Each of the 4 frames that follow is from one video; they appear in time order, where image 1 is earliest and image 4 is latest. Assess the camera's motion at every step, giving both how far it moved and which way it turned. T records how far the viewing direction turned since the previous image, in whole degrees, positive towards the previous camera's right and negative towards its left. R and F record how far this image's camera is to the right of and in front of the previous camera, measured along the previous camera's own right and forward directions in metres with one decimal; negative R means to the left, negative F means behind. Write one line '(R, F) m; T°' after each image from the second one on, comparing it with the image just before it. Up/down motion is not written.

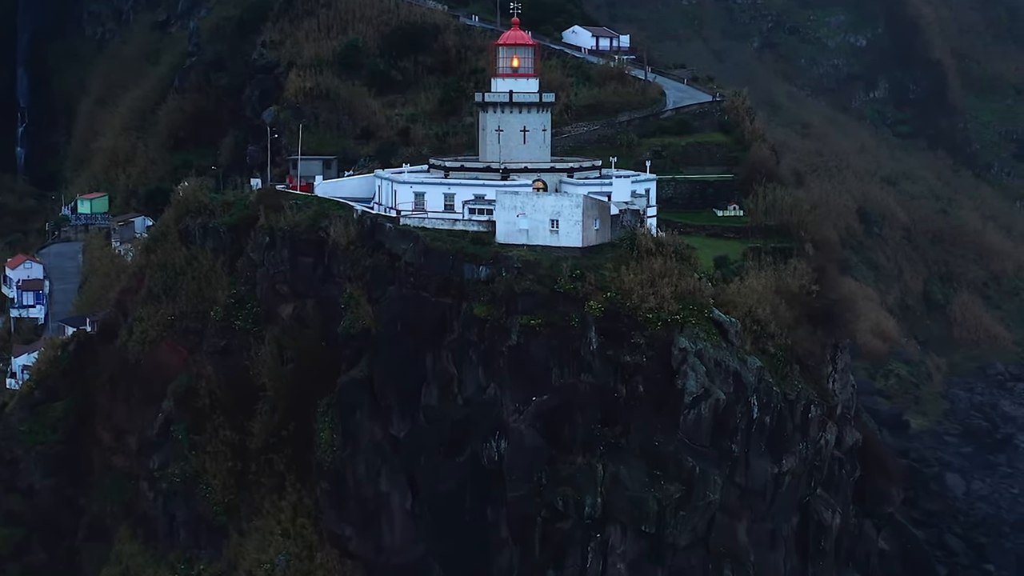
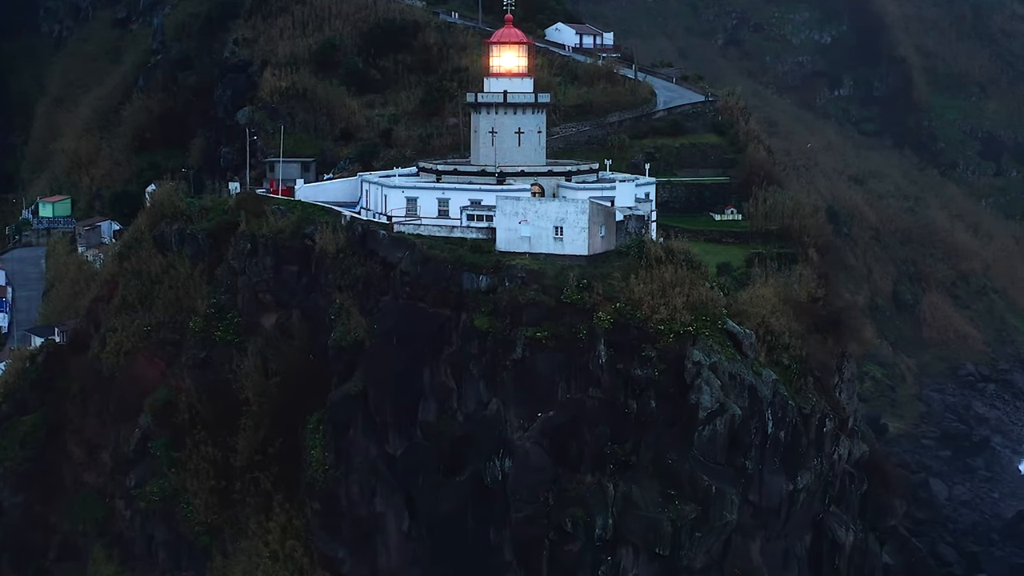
(-0.9, +1.2) m; +2°
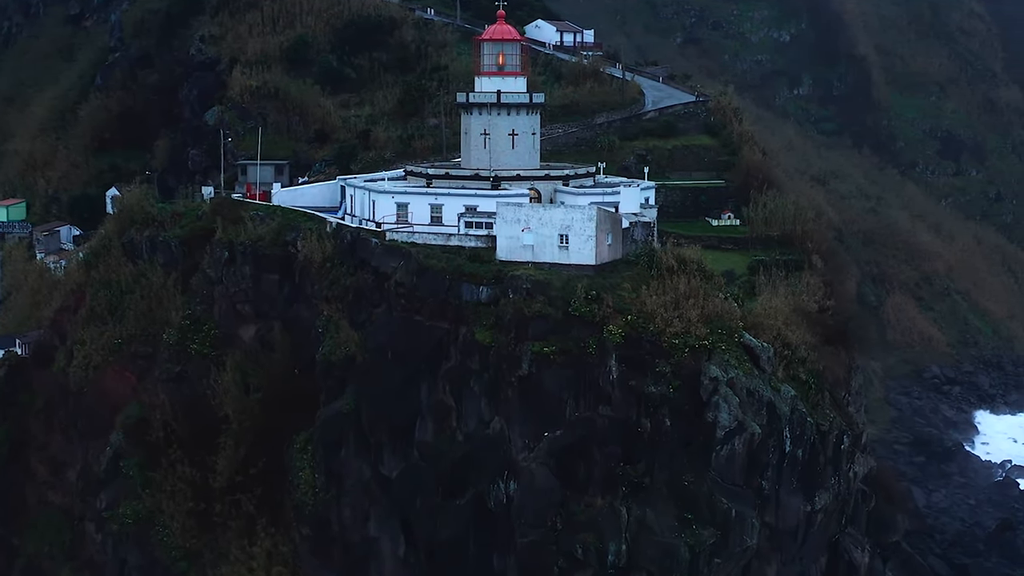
(-0.9, +1.4) m; +2°
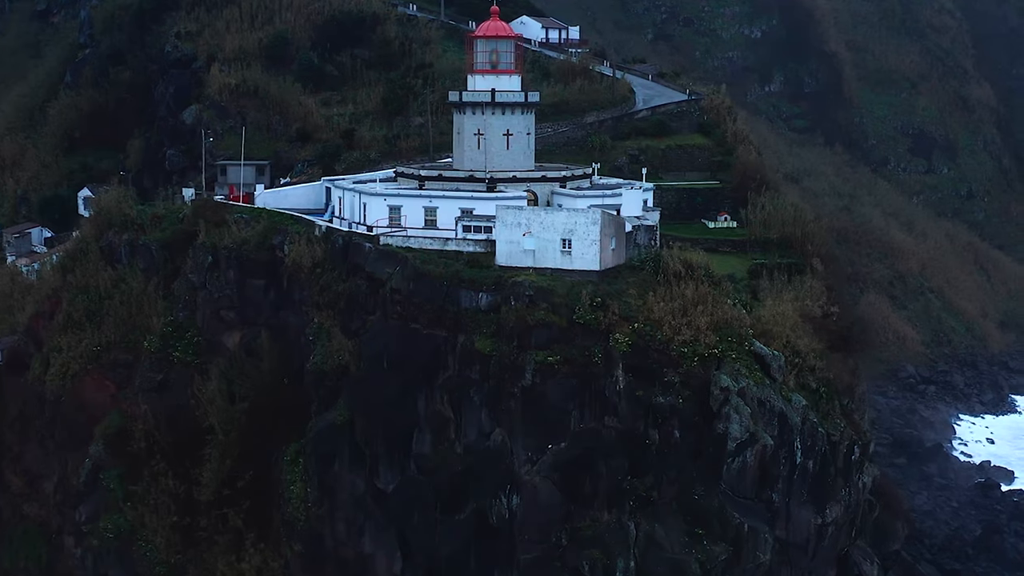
(-0.6, +0.8) m; +1°
